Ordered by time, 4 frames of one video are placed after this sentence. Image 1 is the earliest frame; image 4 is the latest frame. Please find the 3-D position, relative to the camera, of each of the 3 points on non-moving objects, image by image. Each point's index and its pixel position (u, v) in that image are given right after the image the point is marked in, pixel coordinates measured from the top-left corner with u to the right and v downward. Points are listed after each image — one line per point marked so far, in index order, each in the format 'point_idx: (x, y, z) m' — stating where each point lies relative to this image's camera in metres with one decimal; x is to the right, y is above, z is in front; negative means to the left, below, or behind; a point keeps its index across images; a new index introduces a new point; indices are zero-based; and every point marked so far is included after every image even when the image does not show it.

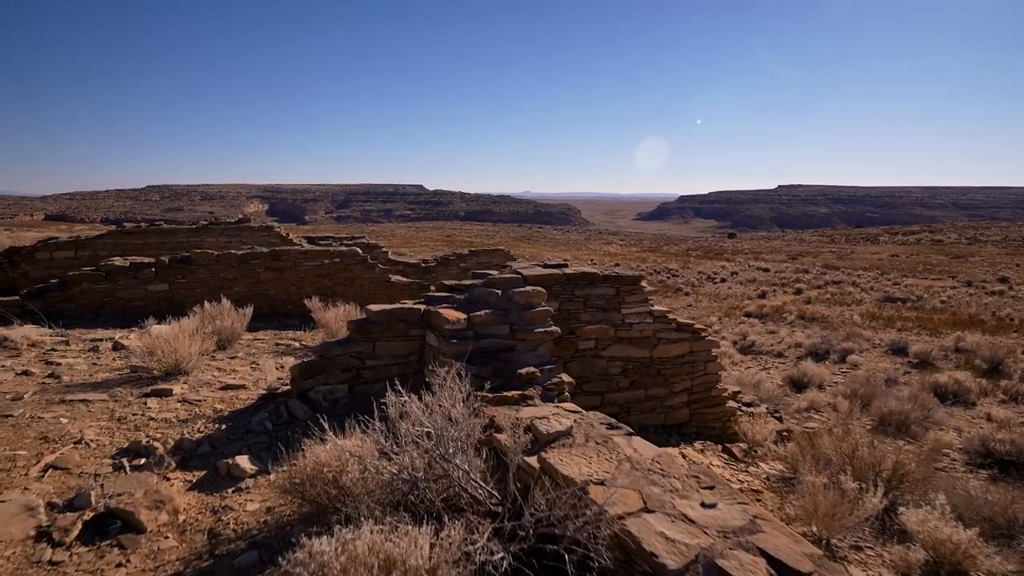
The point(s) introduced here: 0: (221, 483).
0: (-1.8, -1.2, +3.0) m
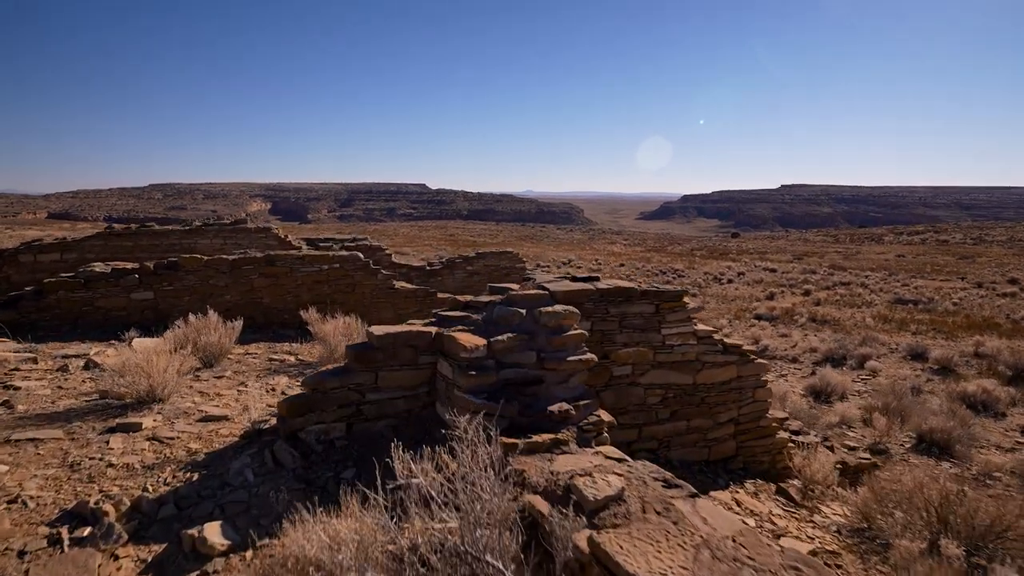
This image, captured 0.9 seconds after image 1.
0: (-1.6, -1.3, +2.4) m
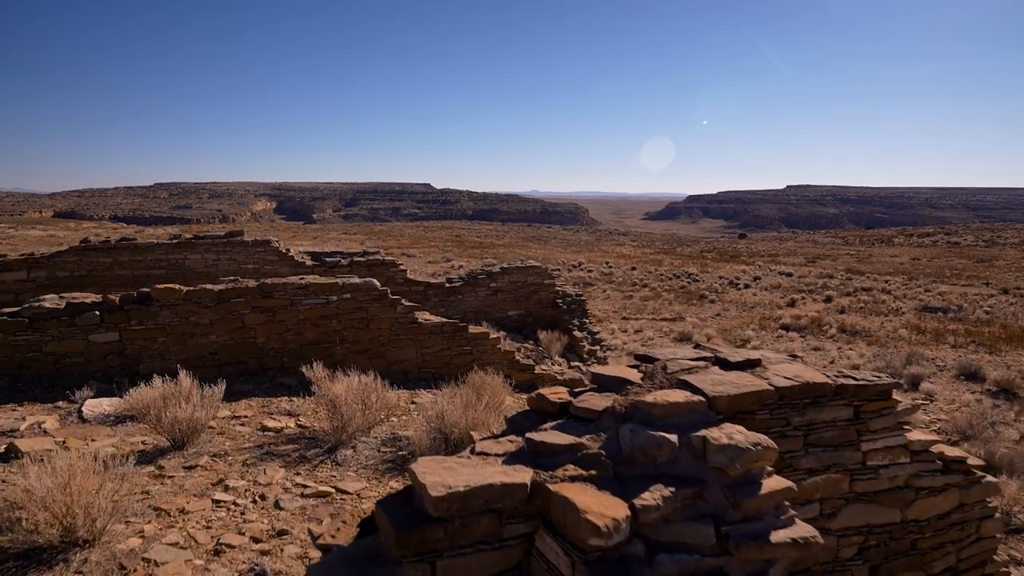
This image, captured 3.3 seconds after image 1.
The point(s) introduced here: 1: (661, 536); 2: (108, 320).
0: (-1.0, -1.8, +0.9) m
1: (+0.6, -1.0, +2.0) m
2: (-4.7, -0.4, +5.7) m
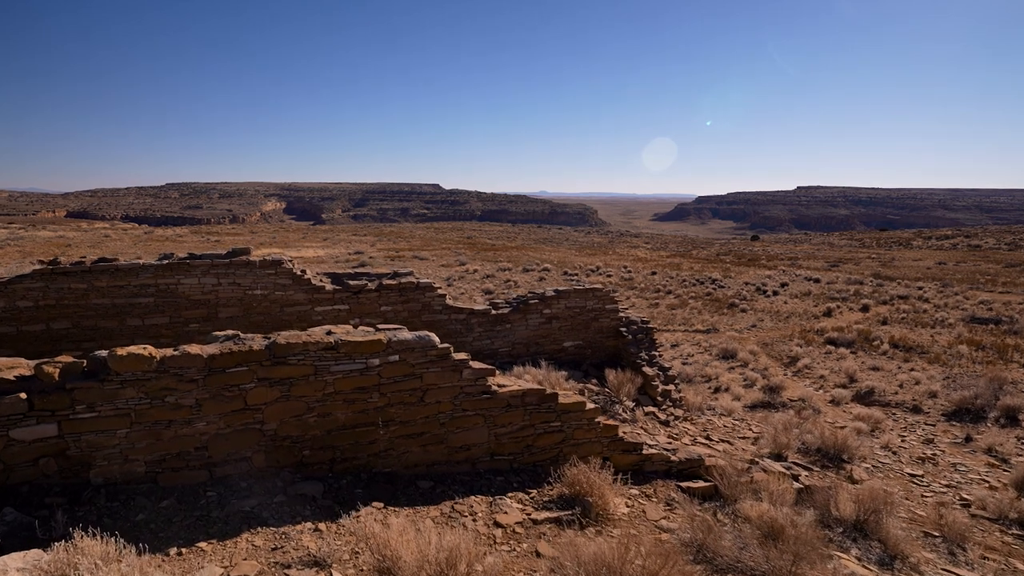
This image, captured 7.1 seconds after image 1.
0: (+0.1, -2.3, -1.2) m
1: (+1.6, -1.5, -0.1) m
2: (-3.6, -0.9, +3.7) m
